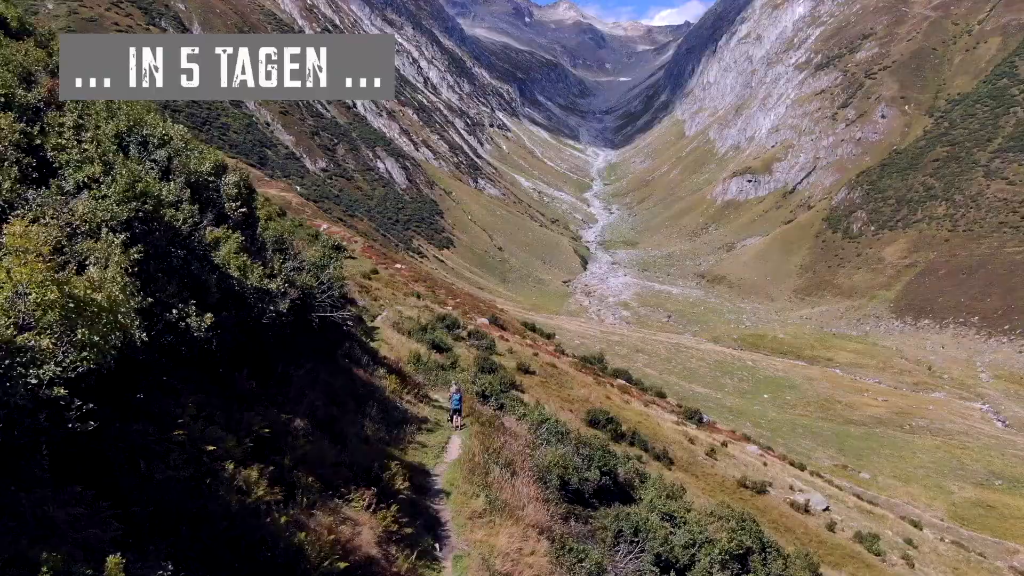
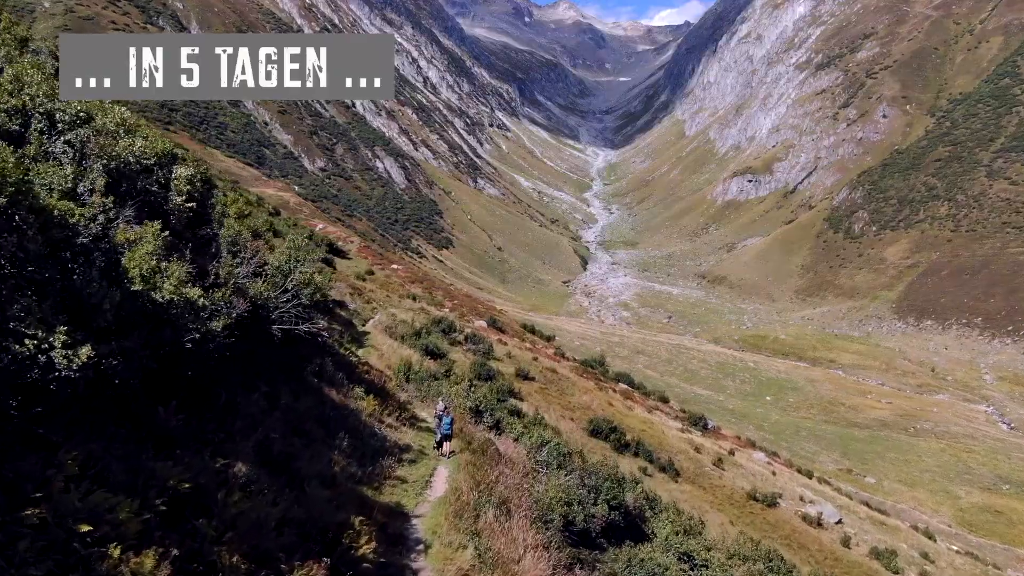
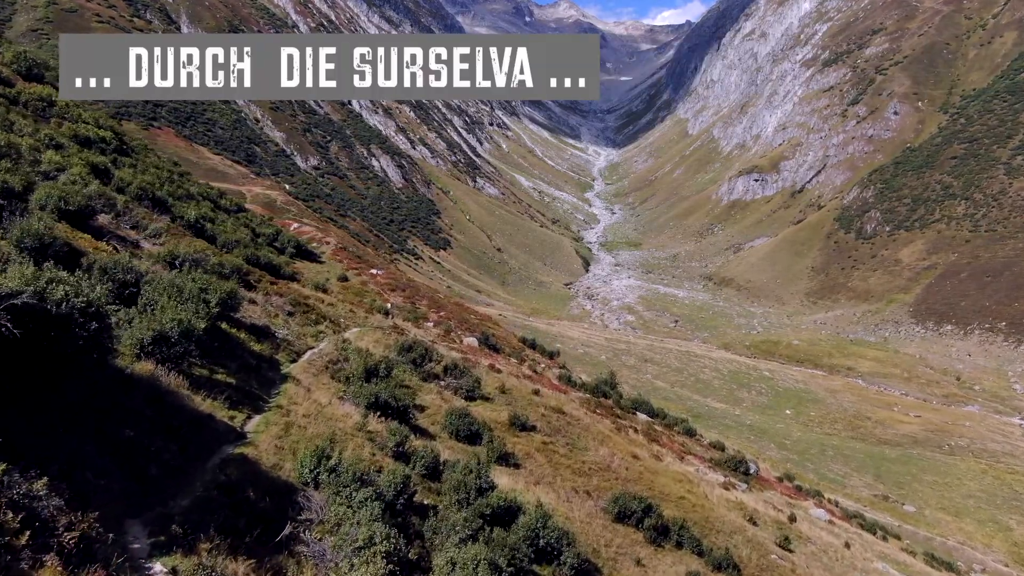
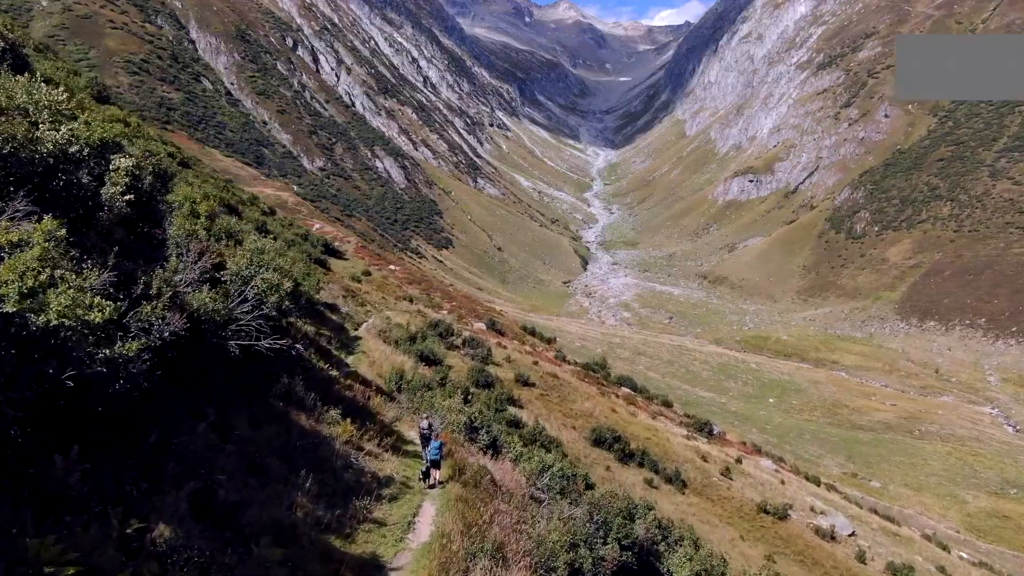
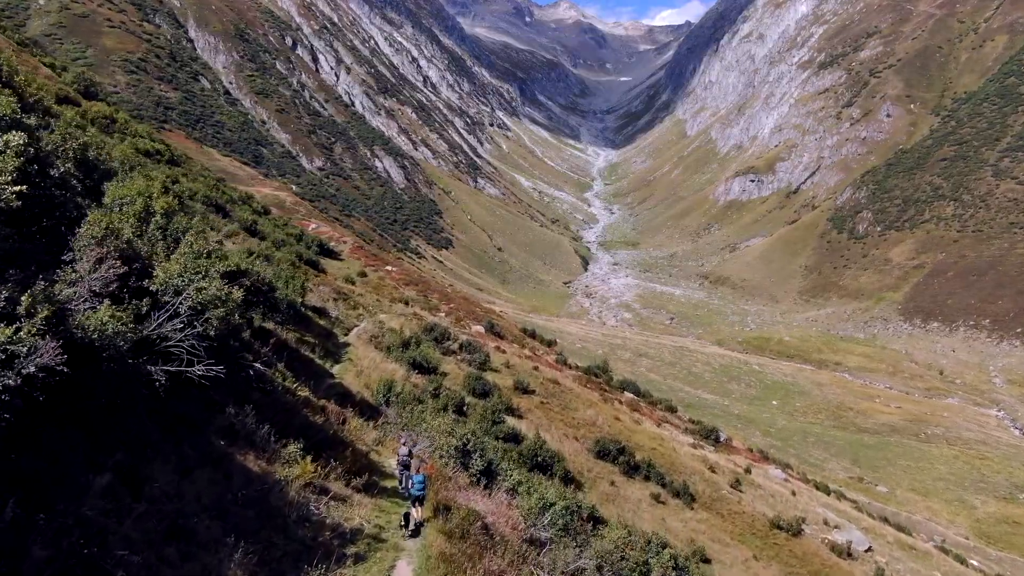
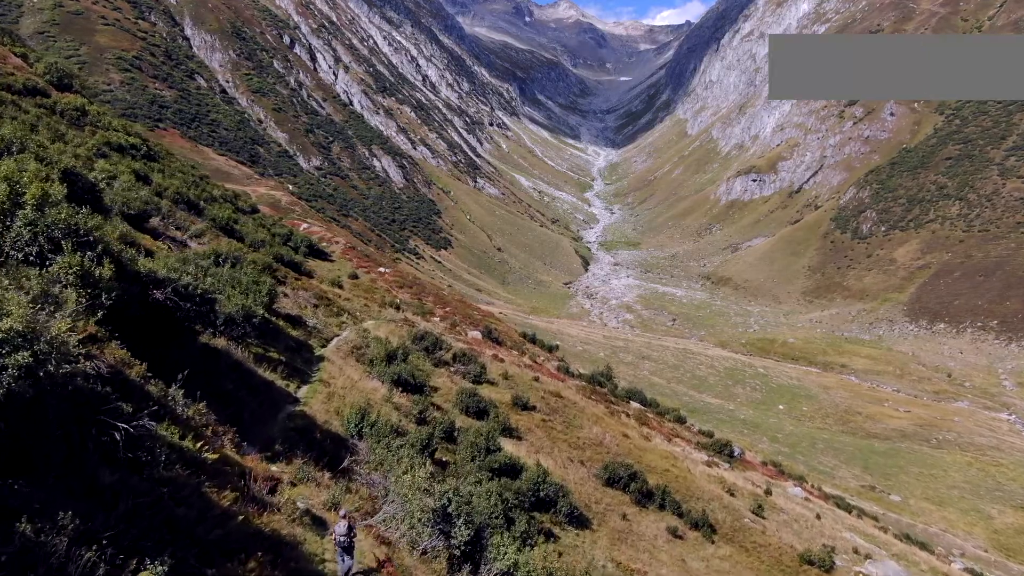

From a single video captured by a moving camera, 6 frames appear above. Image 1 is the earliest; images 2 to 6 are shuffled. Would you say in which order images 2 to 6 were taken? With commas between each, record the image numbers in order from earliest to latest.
2, 4, 5, 6, 3
